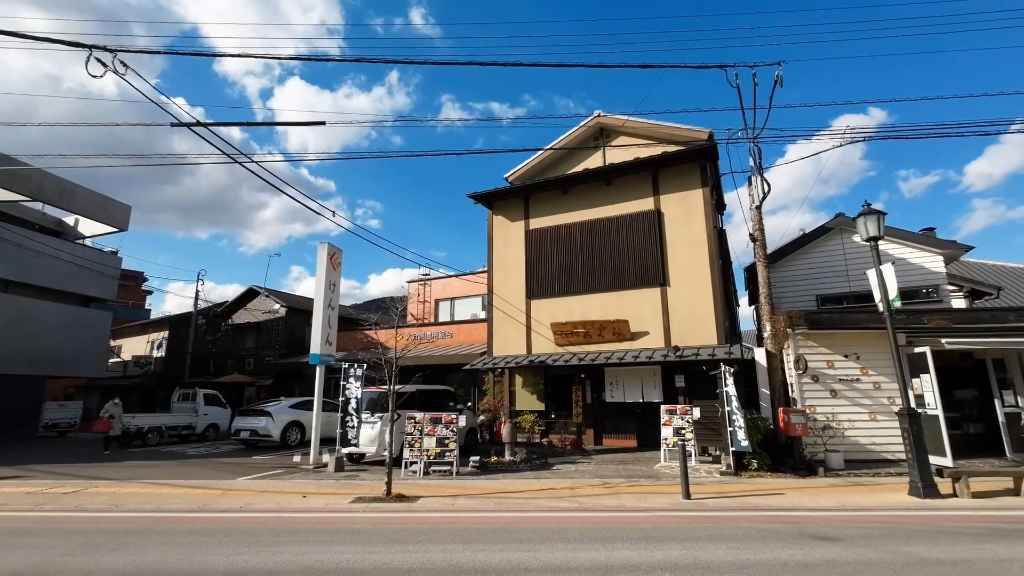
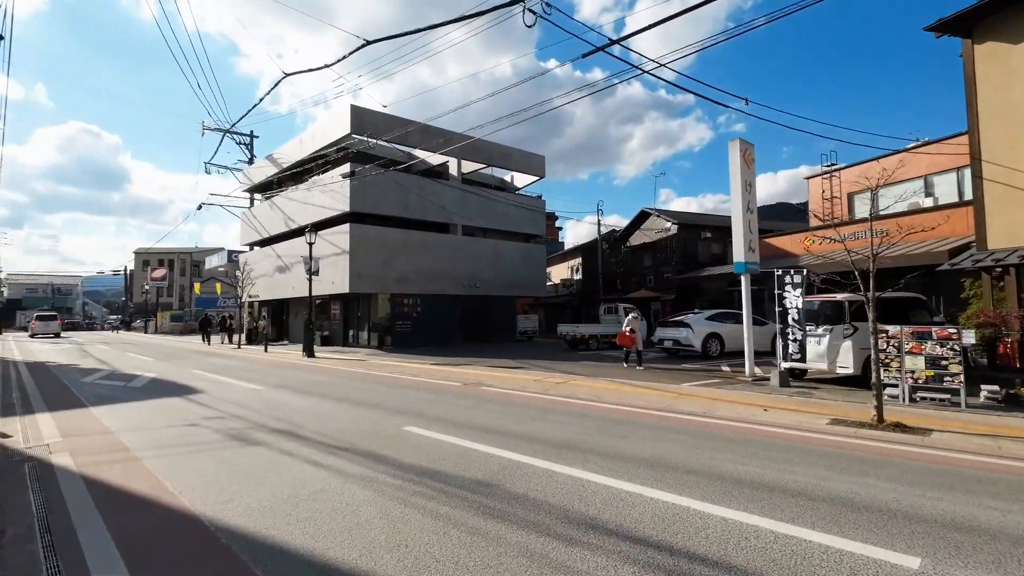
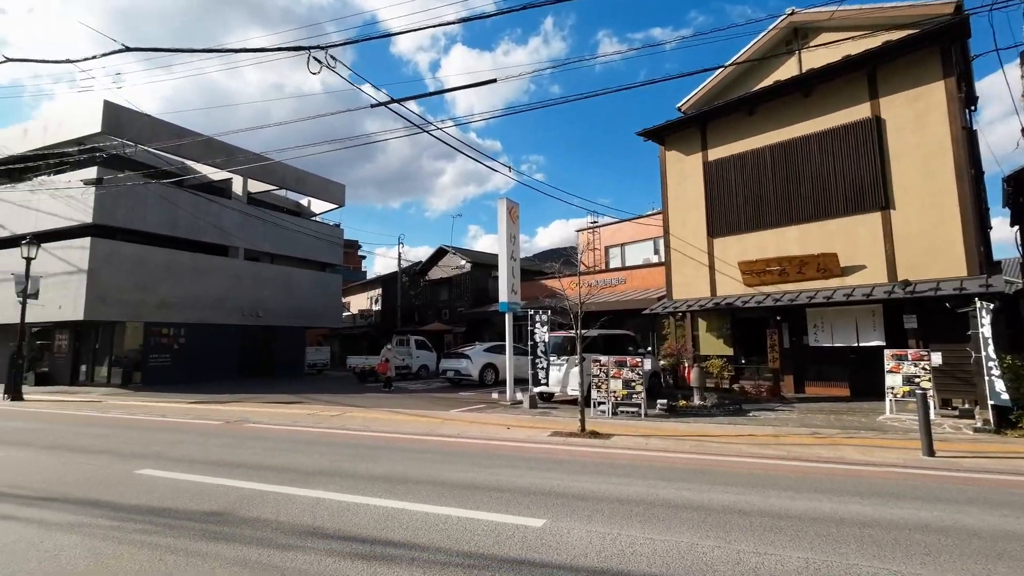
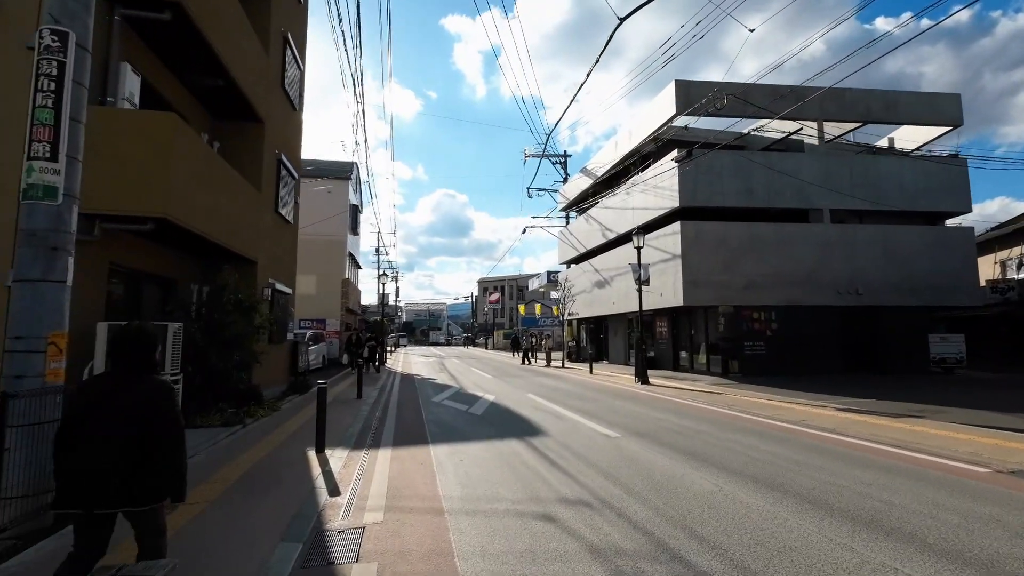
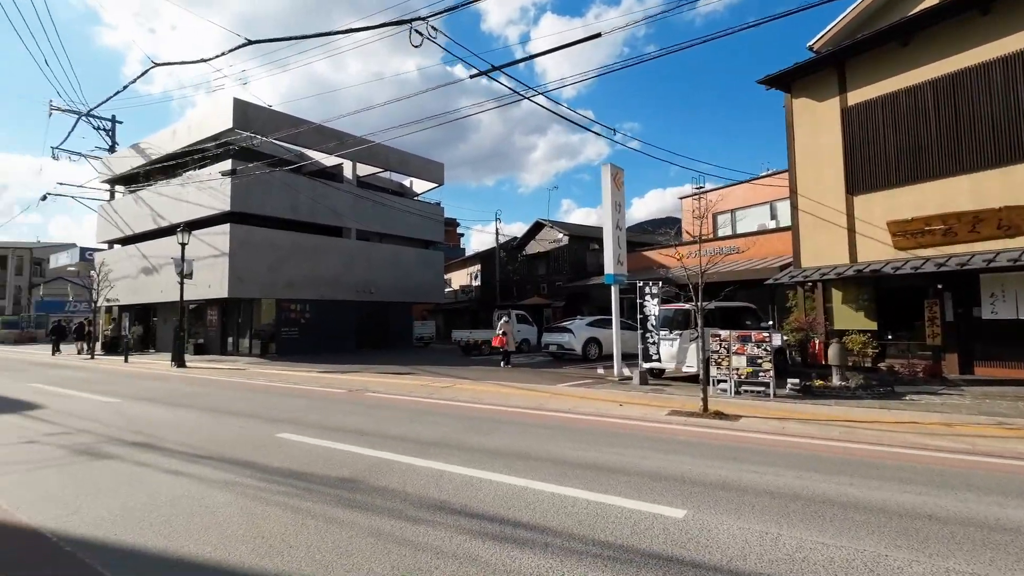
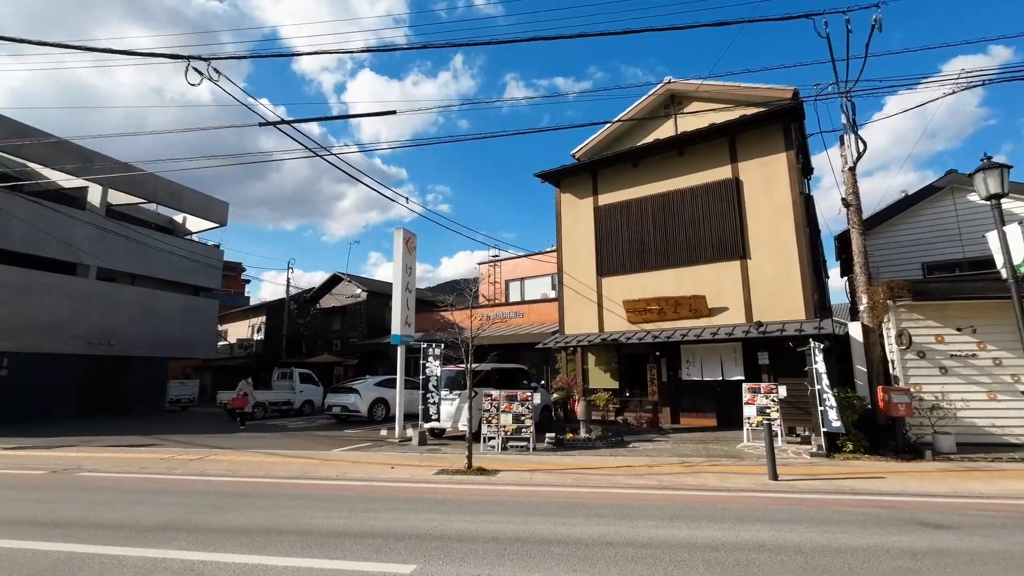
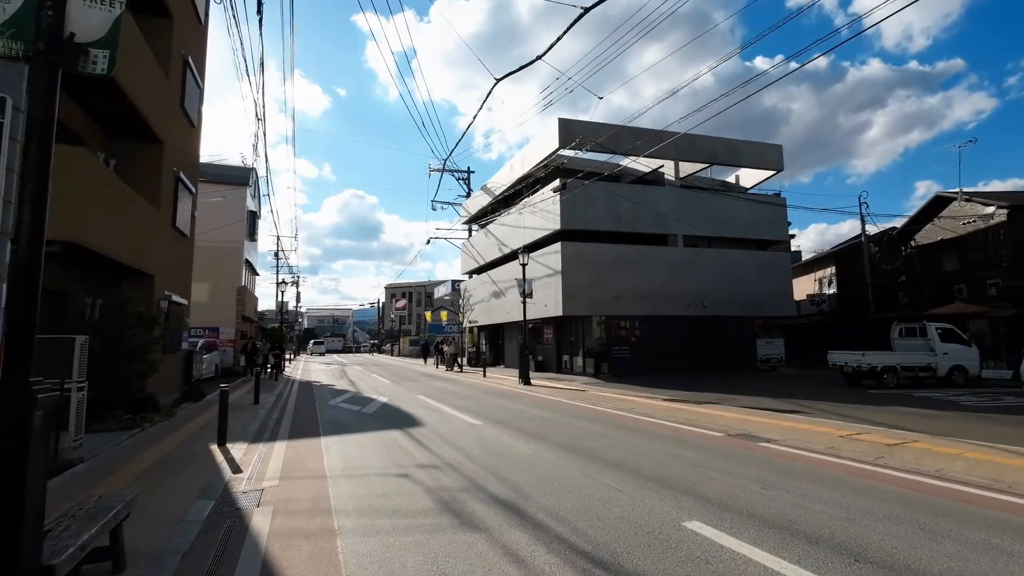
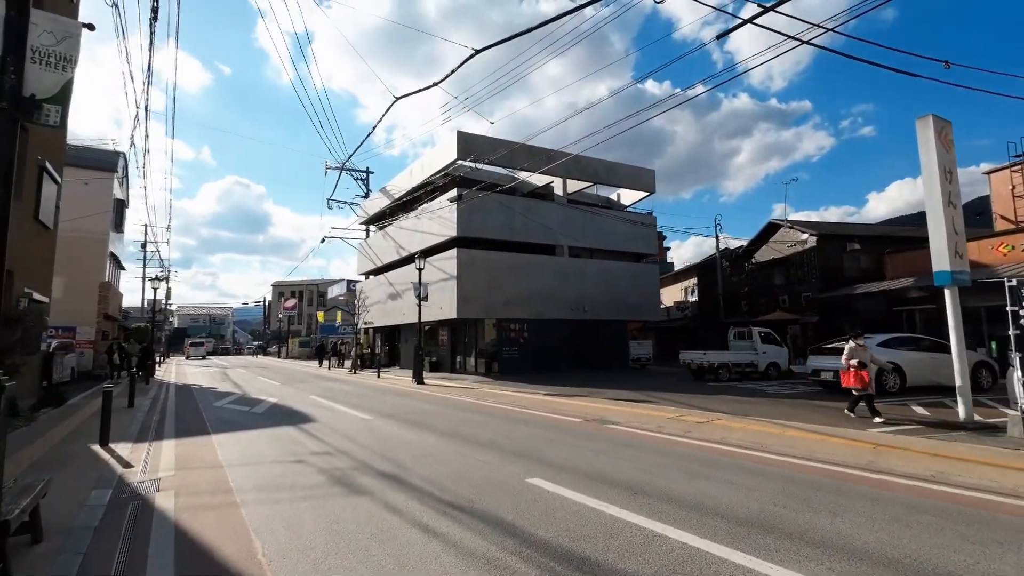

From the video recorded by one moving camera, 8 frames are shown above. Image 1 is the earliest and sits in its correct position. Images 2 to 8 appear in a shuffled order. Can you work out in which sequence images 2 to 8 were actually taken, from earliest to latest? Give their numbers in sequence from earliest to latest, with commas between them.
6, 3, 5, 2, 8, 7, 4
